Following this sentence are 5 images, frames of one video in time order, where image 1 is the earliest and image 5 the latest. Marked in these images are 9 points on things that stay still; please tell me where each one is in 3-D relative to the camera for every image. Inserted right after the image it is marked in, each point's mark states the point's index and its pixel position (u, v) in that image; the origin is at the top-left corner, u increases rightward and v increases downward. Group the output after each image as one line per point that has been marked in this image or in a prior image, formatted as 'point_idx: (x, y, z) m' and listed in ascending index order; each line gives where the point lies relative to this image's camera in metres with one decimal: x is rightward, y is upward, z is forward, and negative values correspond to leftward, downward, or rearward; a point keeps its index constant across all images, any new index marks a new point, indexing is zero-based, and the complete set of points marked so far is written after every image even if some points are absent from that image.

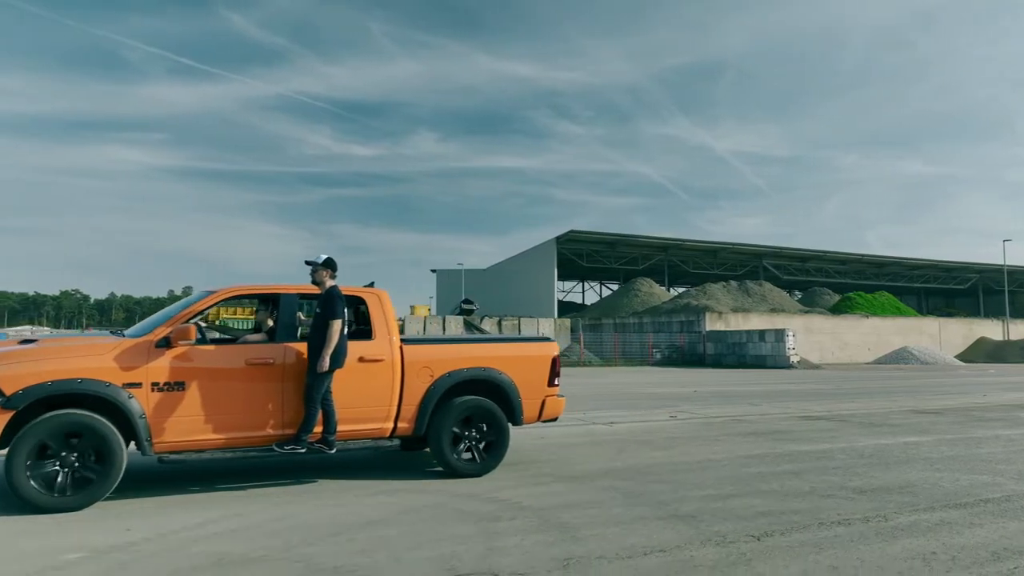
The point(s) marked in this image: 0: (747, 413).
0: (+5.2, -2.7, +15.6) m
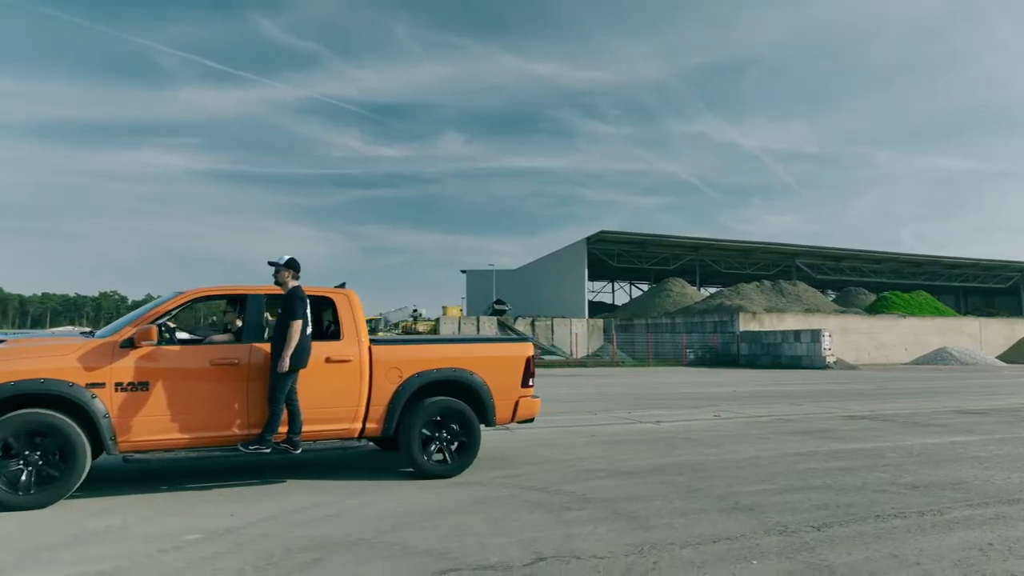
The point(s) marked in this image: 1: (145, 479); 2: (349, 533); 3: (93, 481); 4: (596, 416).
0: (+6.2, -2.8, +15.8) m
1: (-4.1, -2.1, +8.0) m
2: (-1.3, -2.0, +5.7) m
3: (-4.7, -2.1, +7.8) m
4: (+1.6, -2.5, +14.0) m
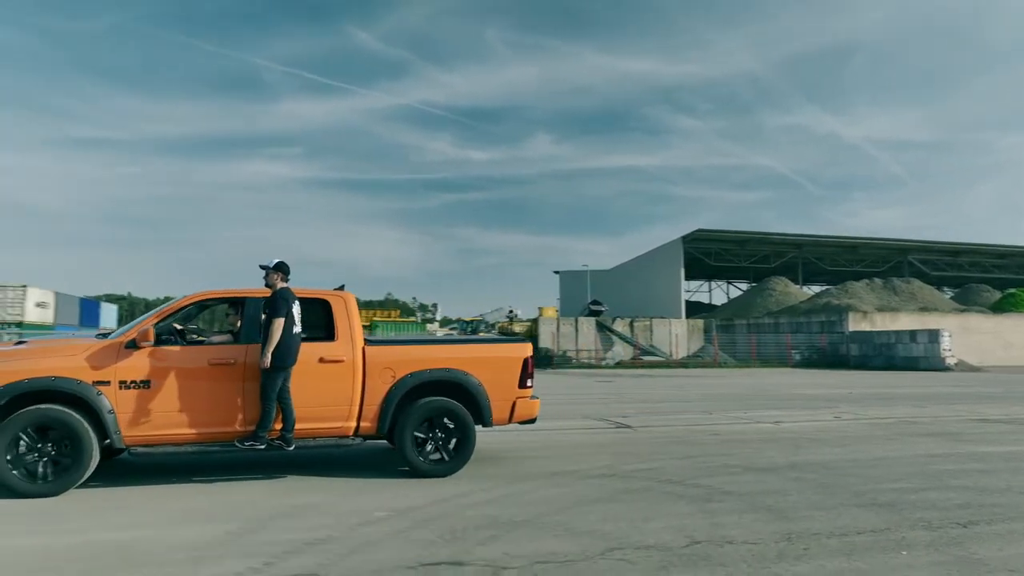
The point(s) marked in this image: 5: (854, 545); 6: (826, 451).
0: (+8.7, -2.7, +15.4) m
1: (-2.5, -2.2, +8.9) m
2: (0.0, -2.0, +6.3) m
3: (-3.1, -2.2, +8.8) m
4: (+4.0, -2.6, +14.2) m
5: (+2.7, -2.0, +5.6) m
6: (+4.6, -2.4, +10.3) m
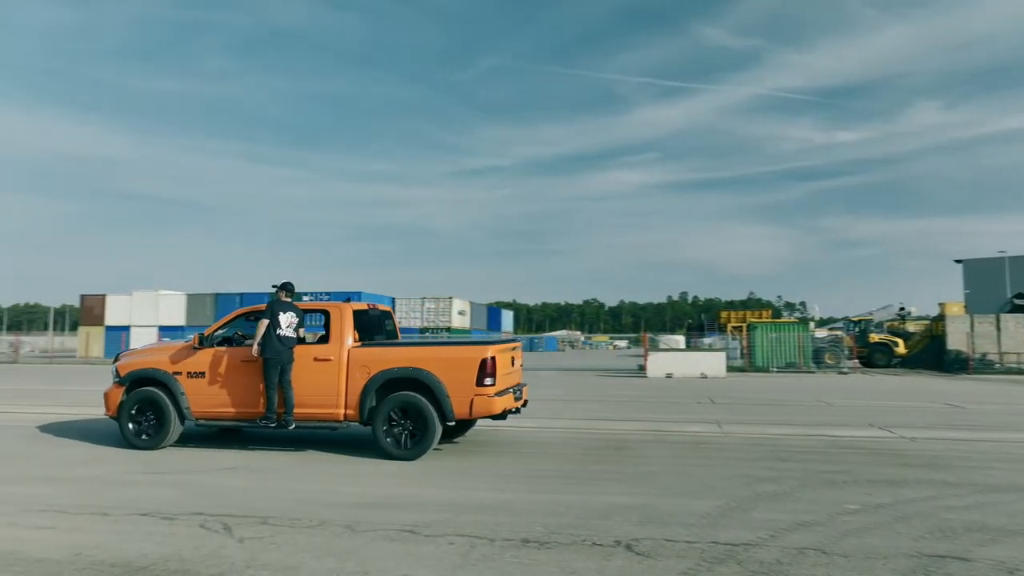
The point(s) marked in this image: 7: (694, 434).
0: (+16.3, -2.4, +10.0) m
1: (+3.3, -2.3, +9.7) m
2: (+4.3, -2.0, +6.2) m
3: (+2.7, -2.3, +9.9) m
4: (+11.5, -2.4, +11.2) m
5: (+6.3, -2.0, +4.3) m
6: (+10.2, -2.2, +7.5) m
7: (+2.9, -2.4, +11.5) m
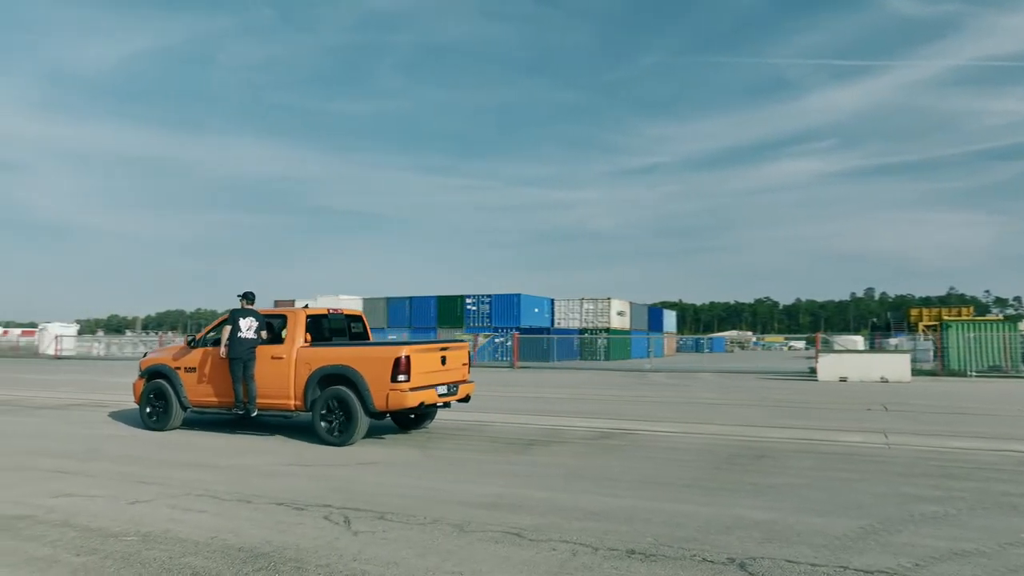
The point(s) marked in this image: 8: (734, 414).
0: (+17.6, -2.1, +6.0) m
1: (+5.0, -2.2, +8.6) m
2: (+5.1, -2.0, +5.0) m
3: (+4.4, -2.2, +8.9) m
4: (+13.3, -2.1, +8.2) m
5: (+6.7, -1.8, +2.7) m
6: (+11.1, -2.0, +4.9) m
7: (+5.0, -2.3, +10.4) m
8: (+4.7, -2.7, +15.2) m
